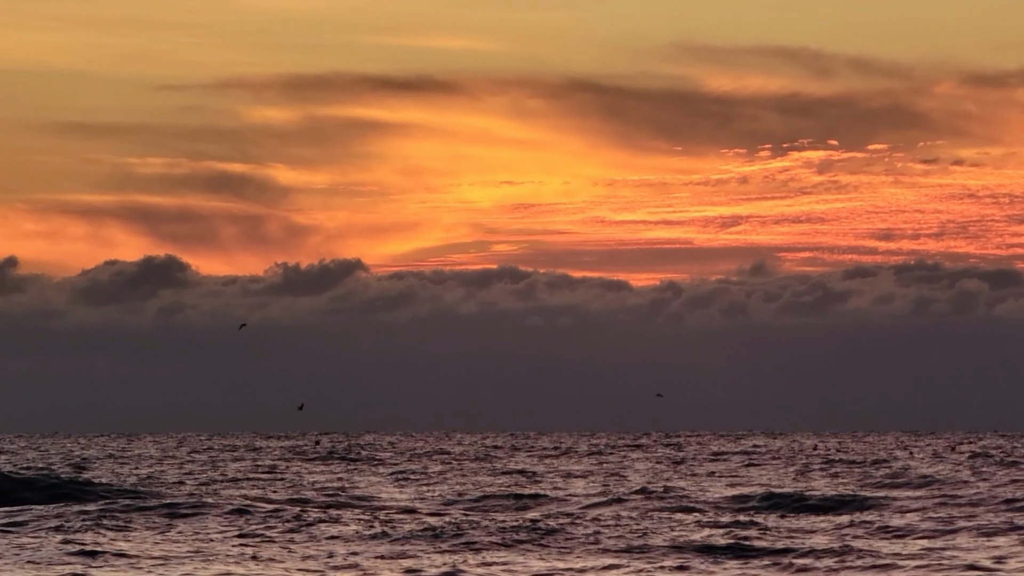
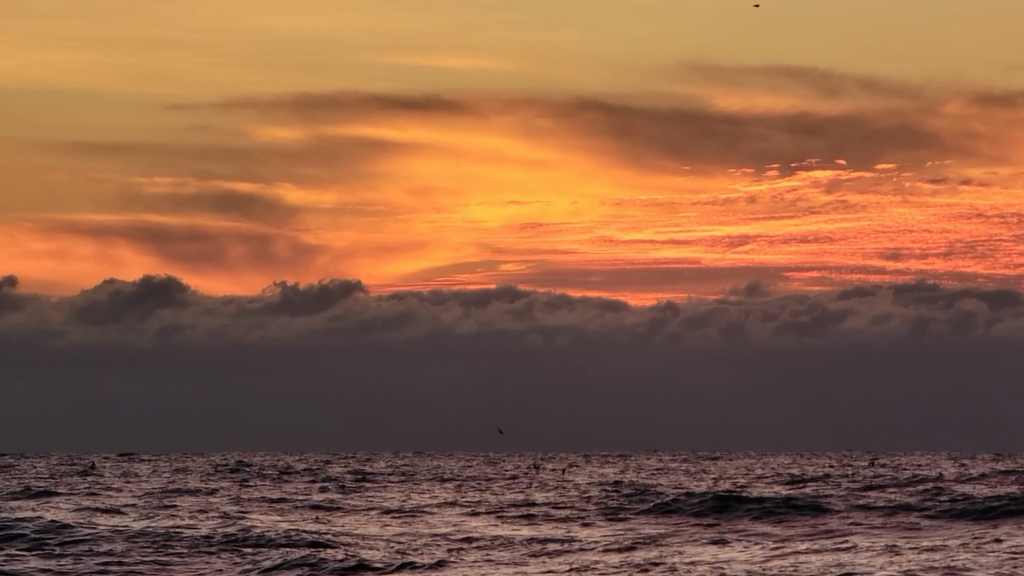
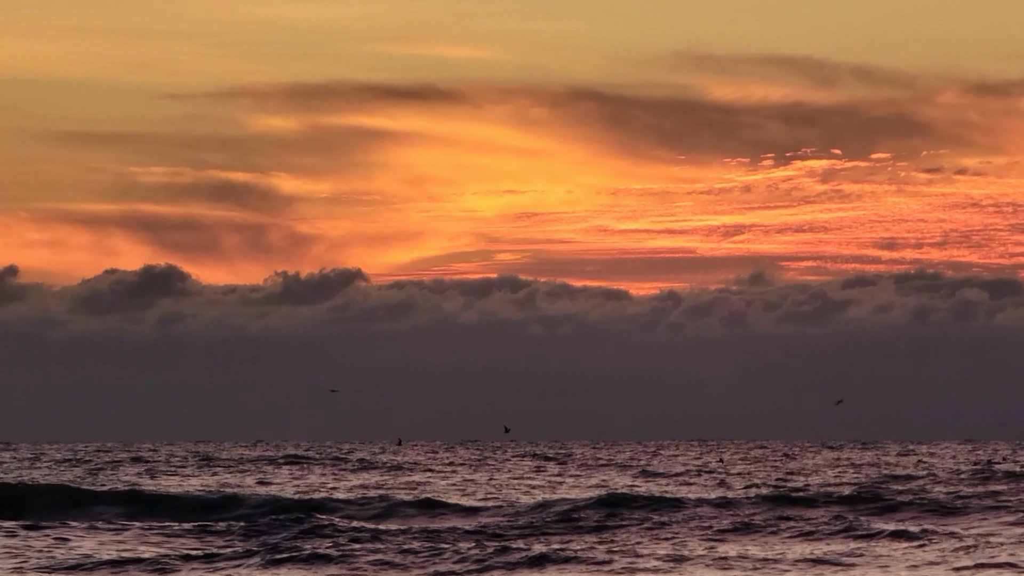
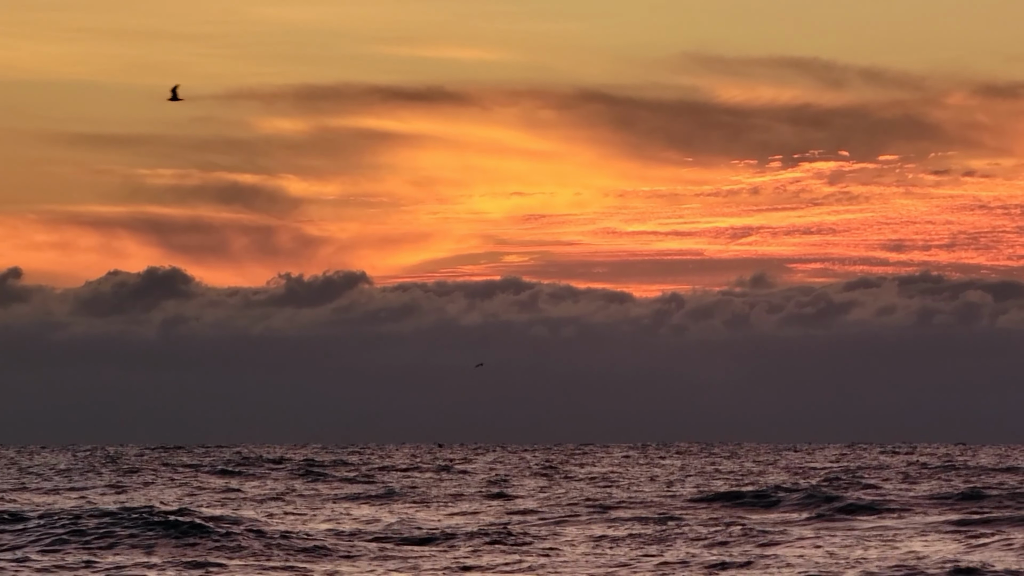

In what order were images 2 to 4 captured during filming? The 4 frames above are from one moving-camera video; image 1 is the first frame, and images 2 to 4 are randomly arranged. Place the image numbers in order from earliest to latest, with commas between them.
3, 4, 2
